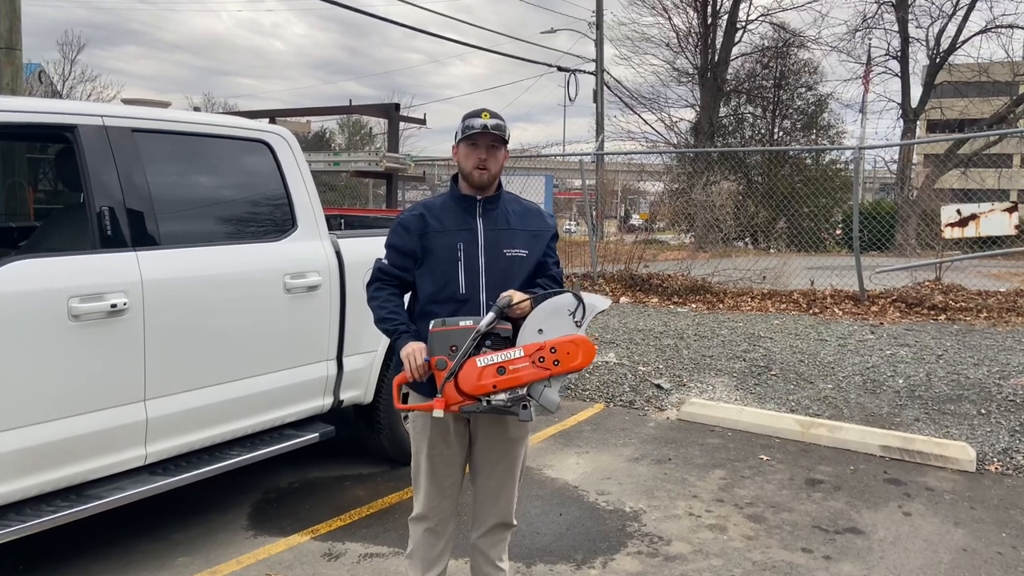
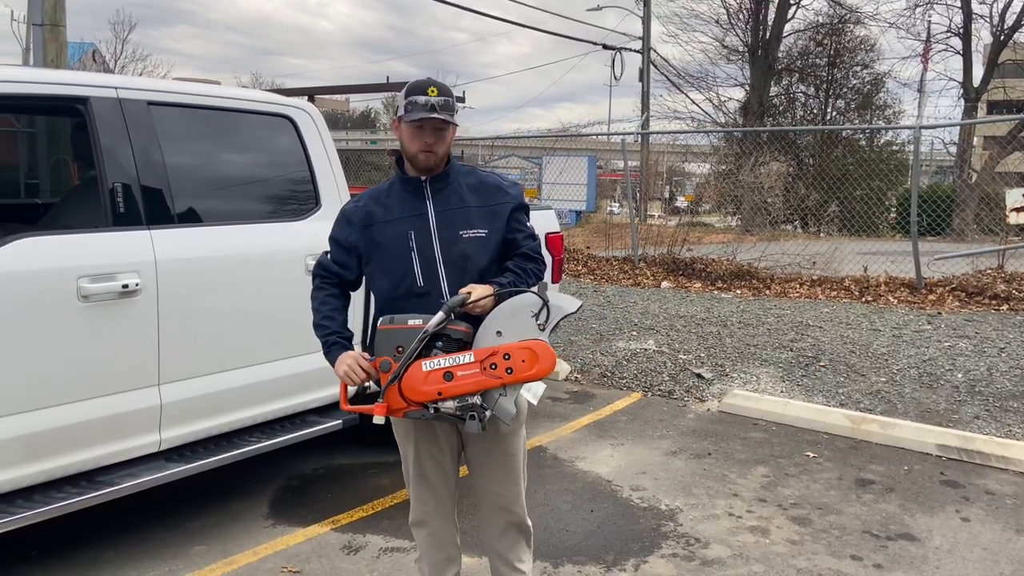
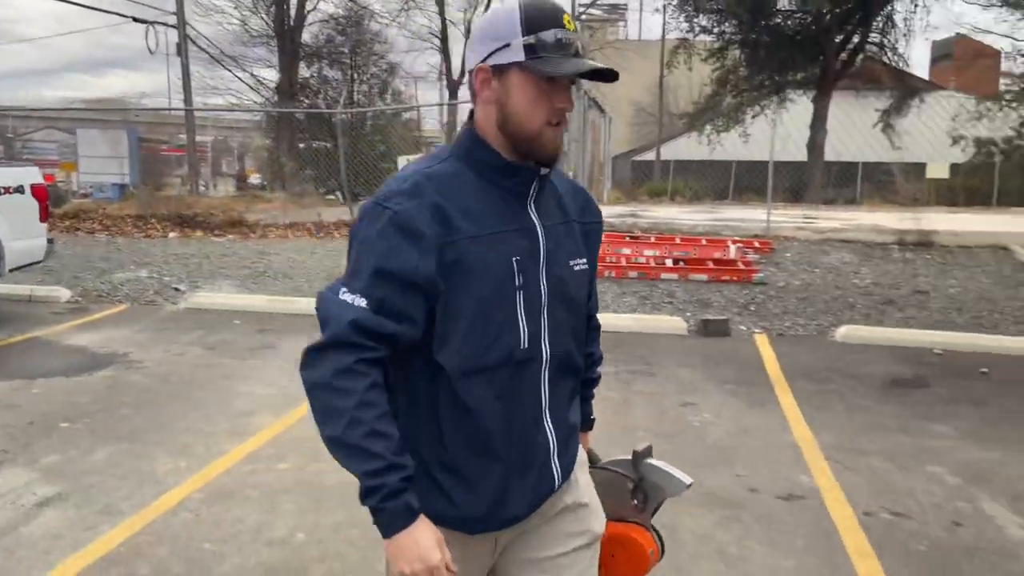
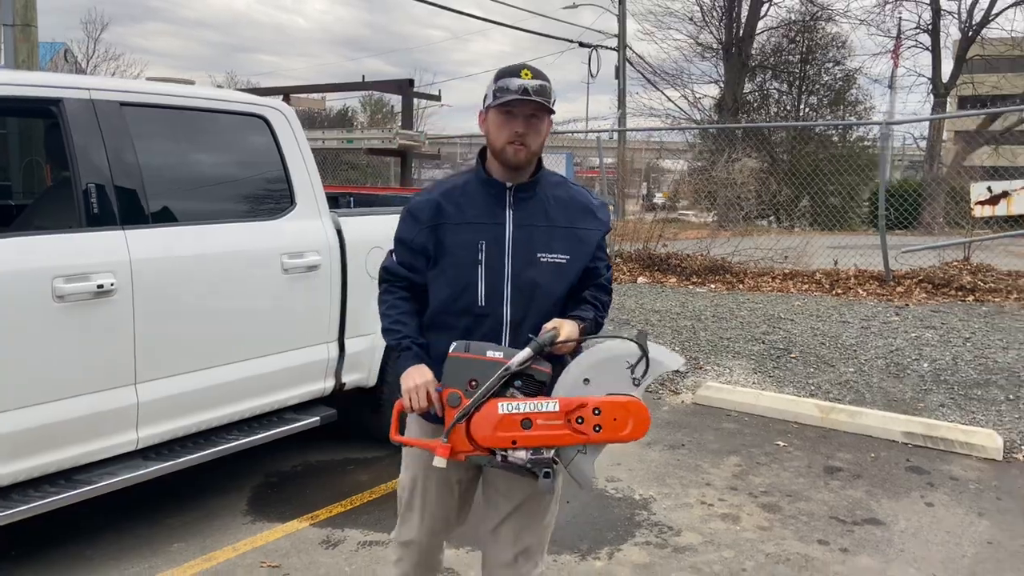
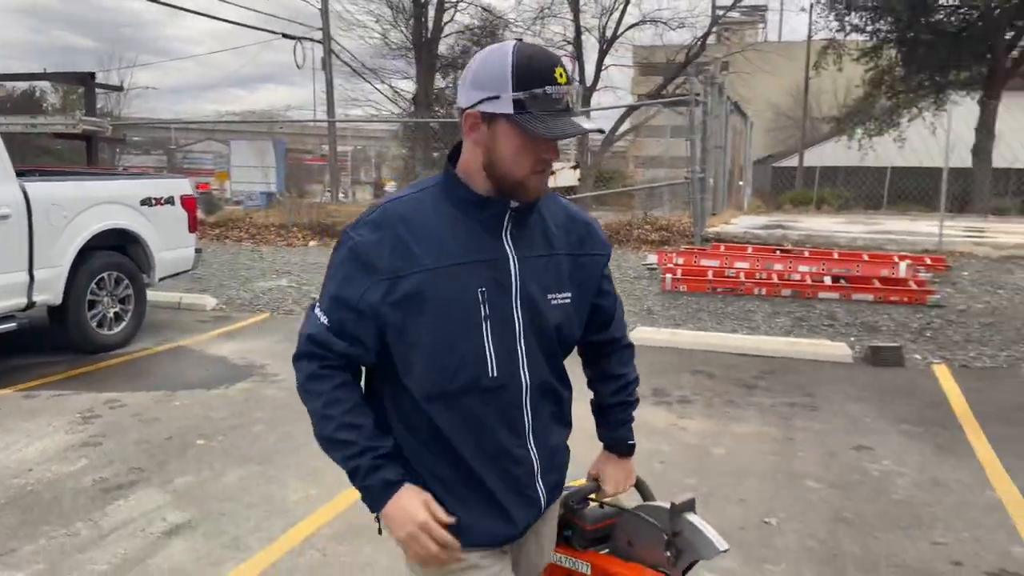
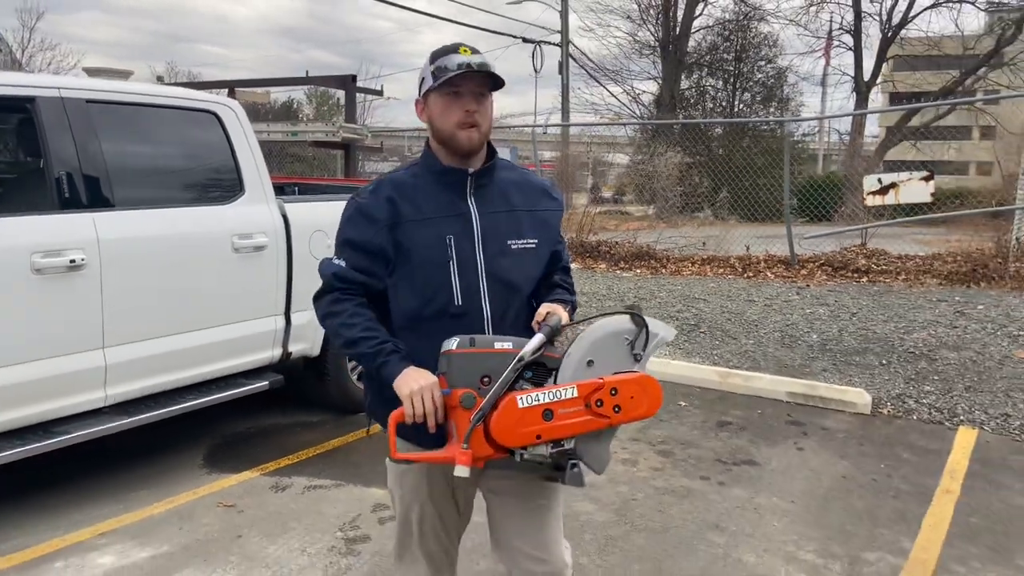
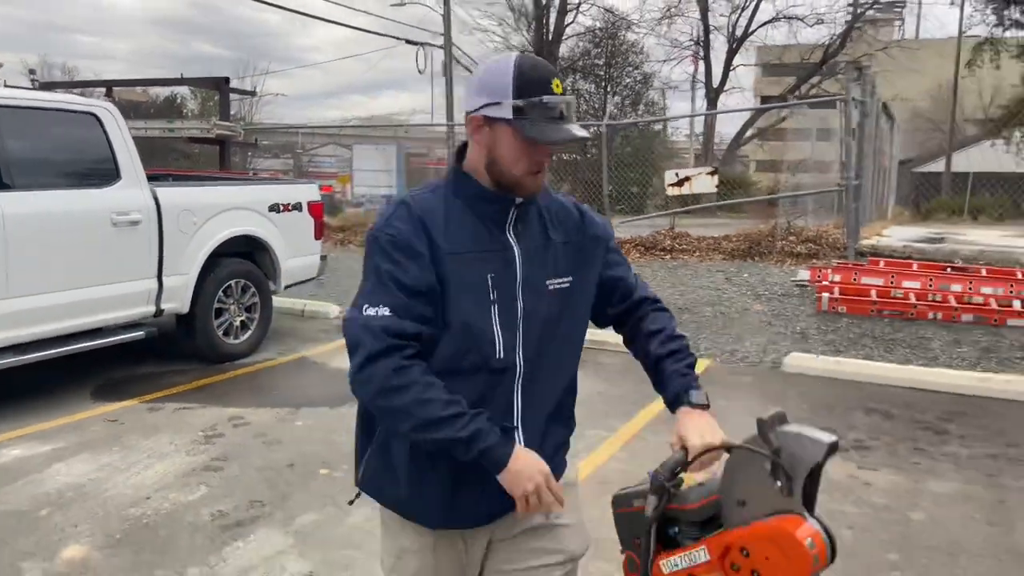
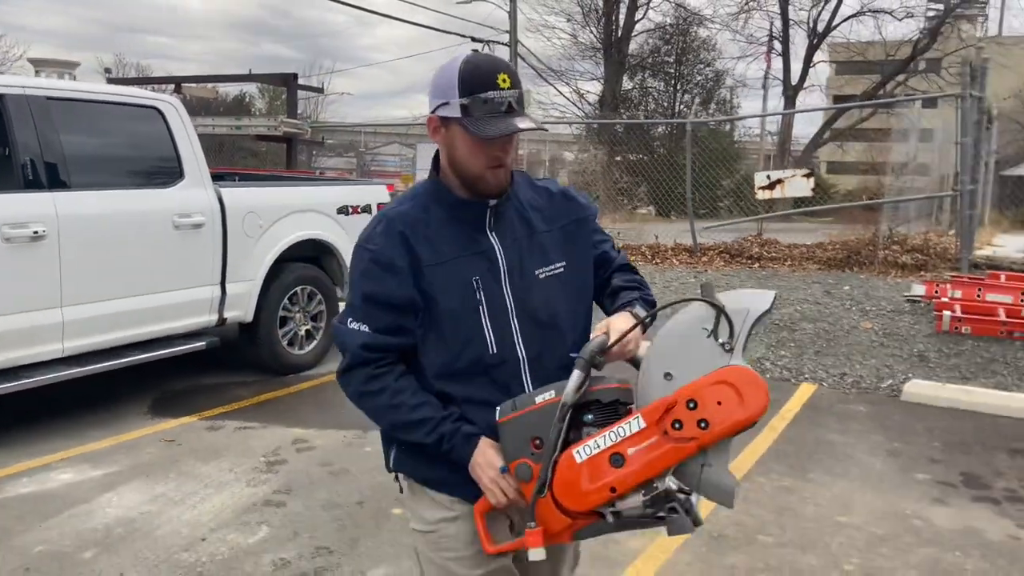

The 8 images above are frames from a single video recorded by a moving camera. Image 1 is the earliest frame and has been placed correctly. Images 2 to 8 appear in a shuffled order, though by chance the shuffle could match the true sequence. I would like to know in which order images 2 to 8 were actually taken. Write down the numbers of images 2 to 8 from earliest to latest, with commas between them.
2, 4, 6, 8, 7, 5, 3
